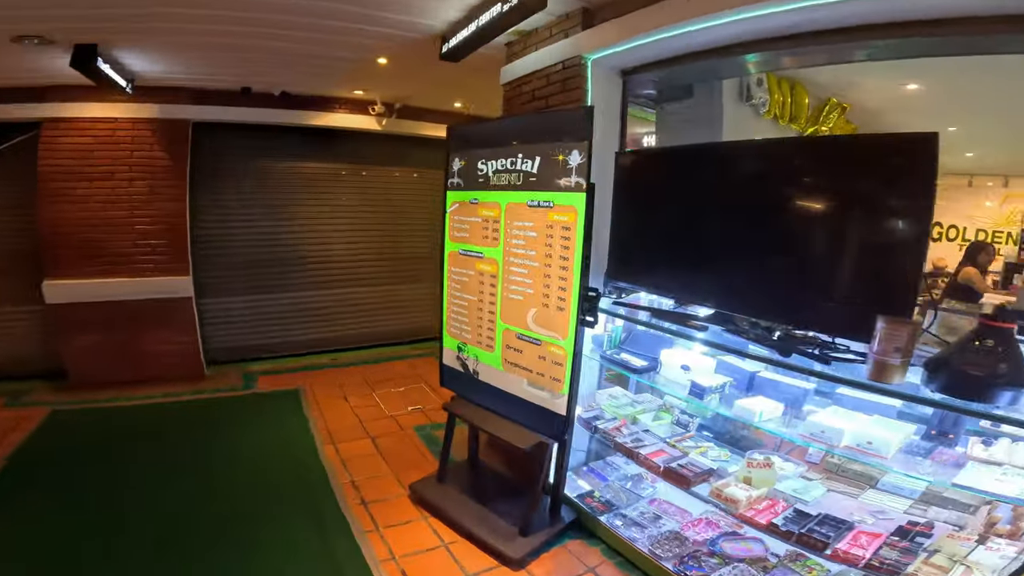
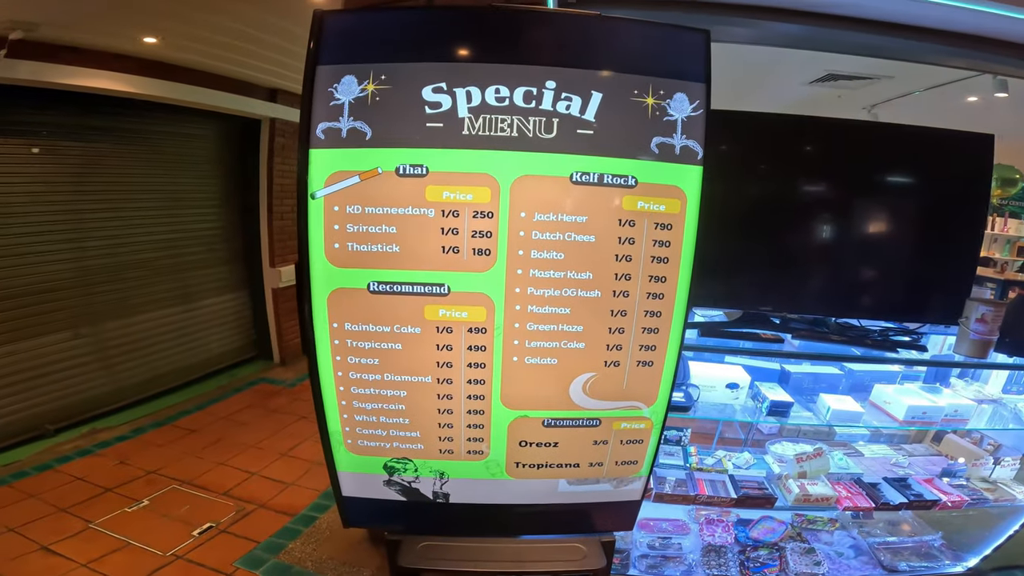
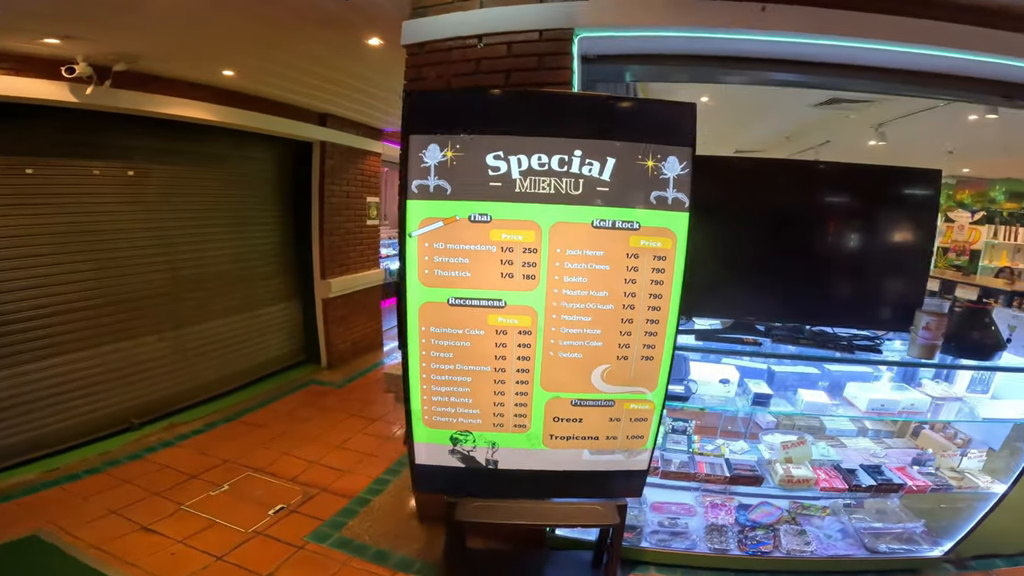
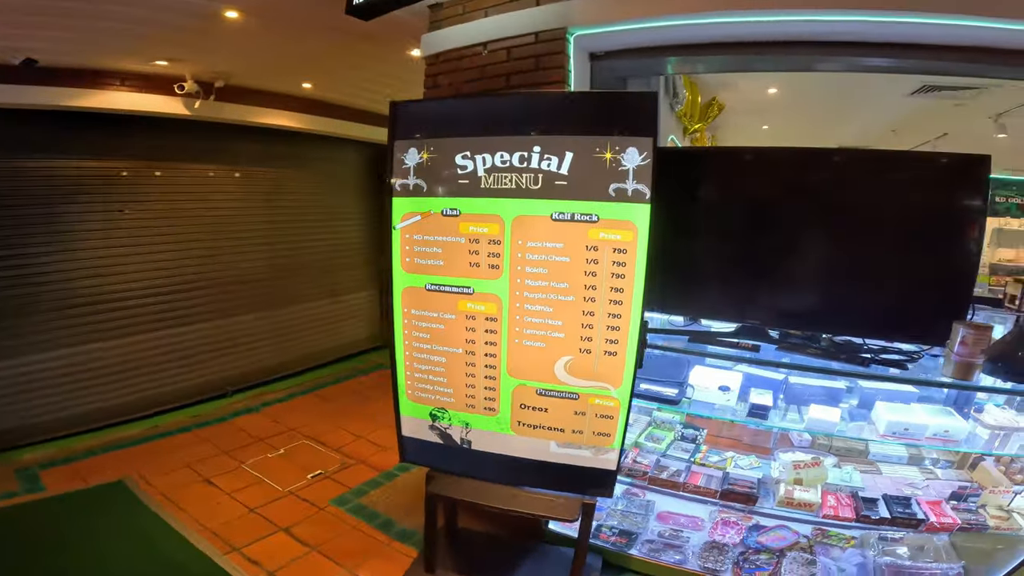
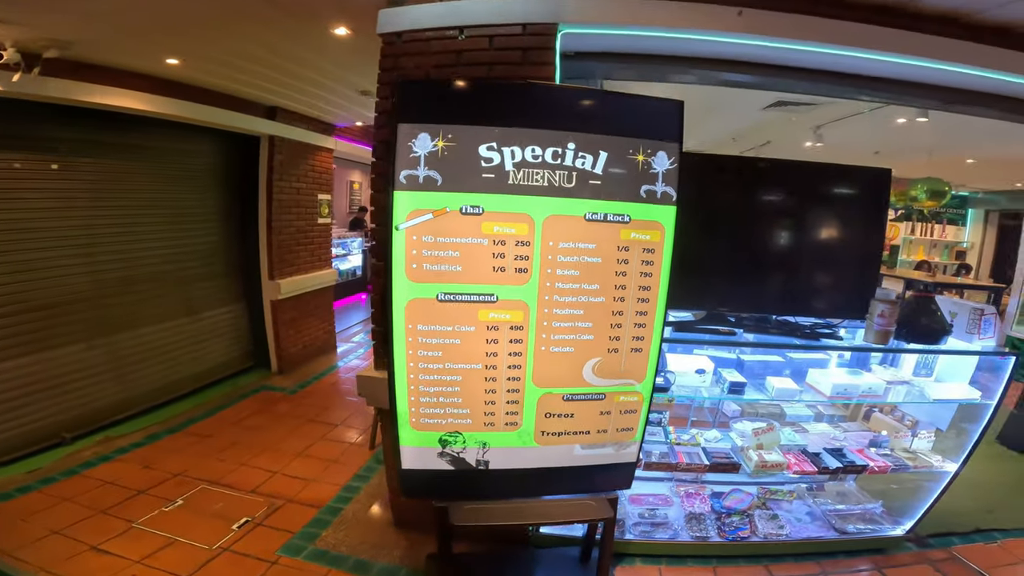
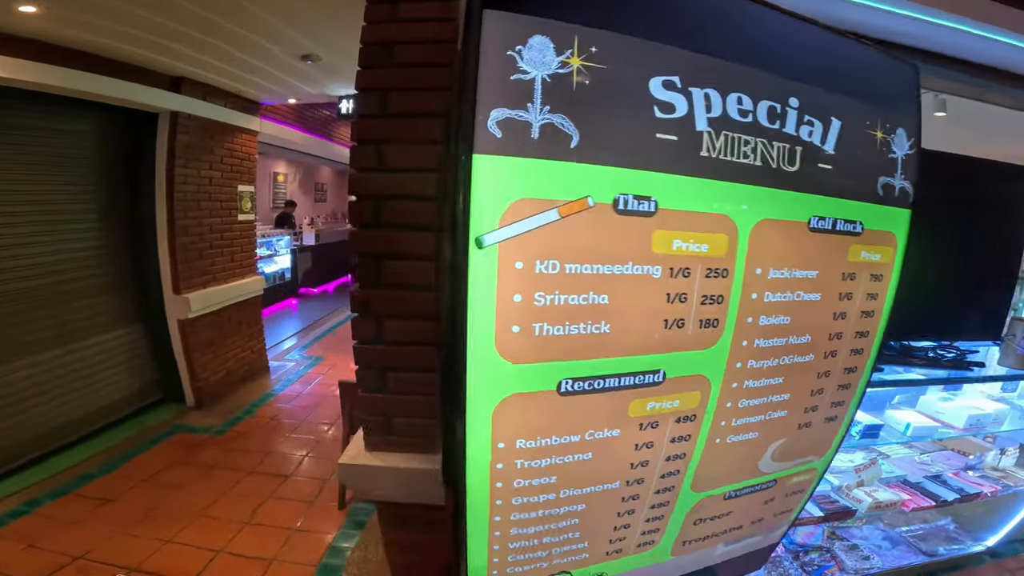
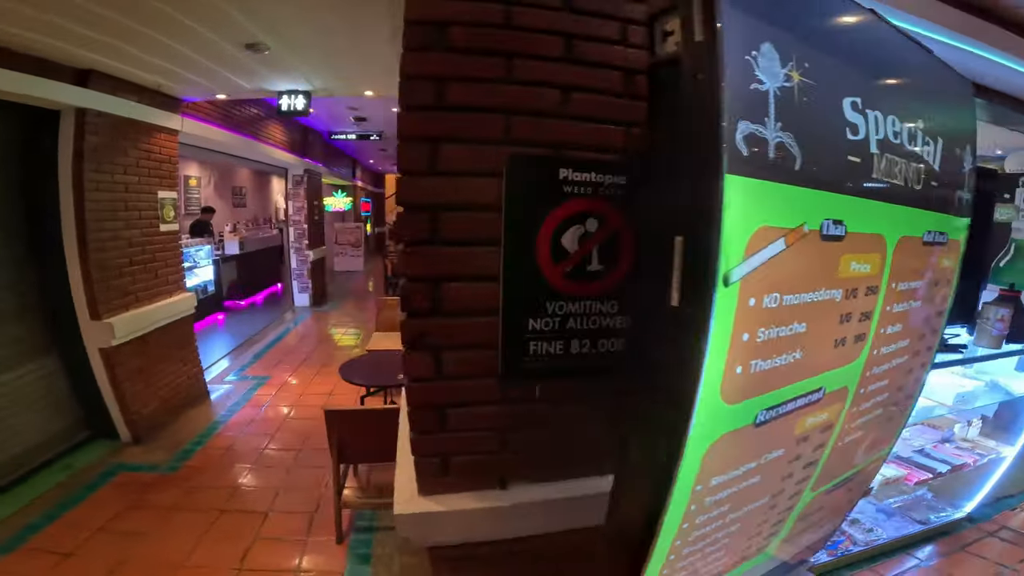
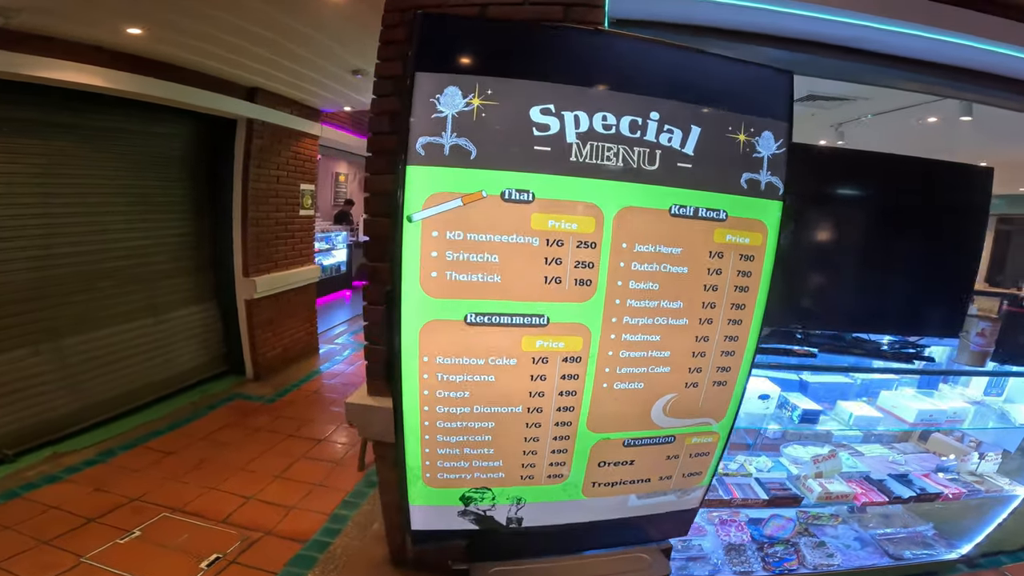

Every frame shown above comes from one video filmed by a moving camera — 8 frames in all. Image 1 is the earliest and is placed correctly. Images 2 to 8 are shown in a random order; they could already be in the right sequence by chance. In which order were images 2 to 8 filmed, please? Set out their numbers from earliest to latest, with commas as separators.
4, 3, 5, 2, 8, 6, 7
